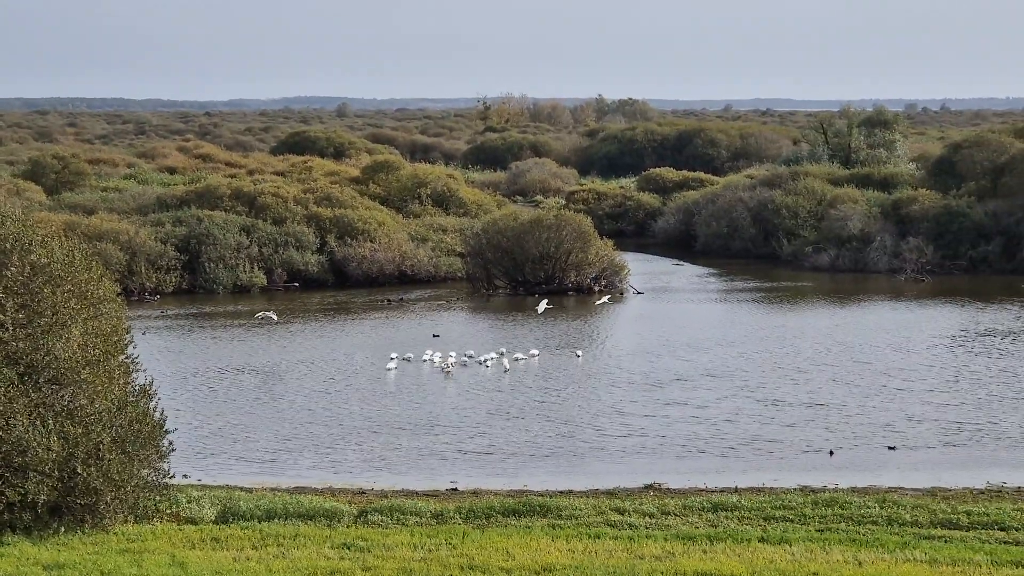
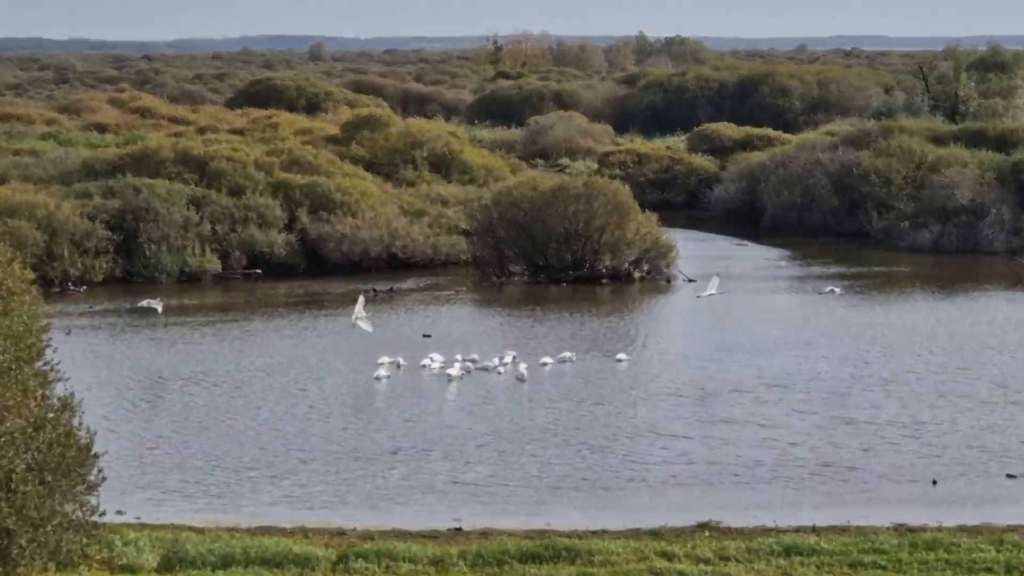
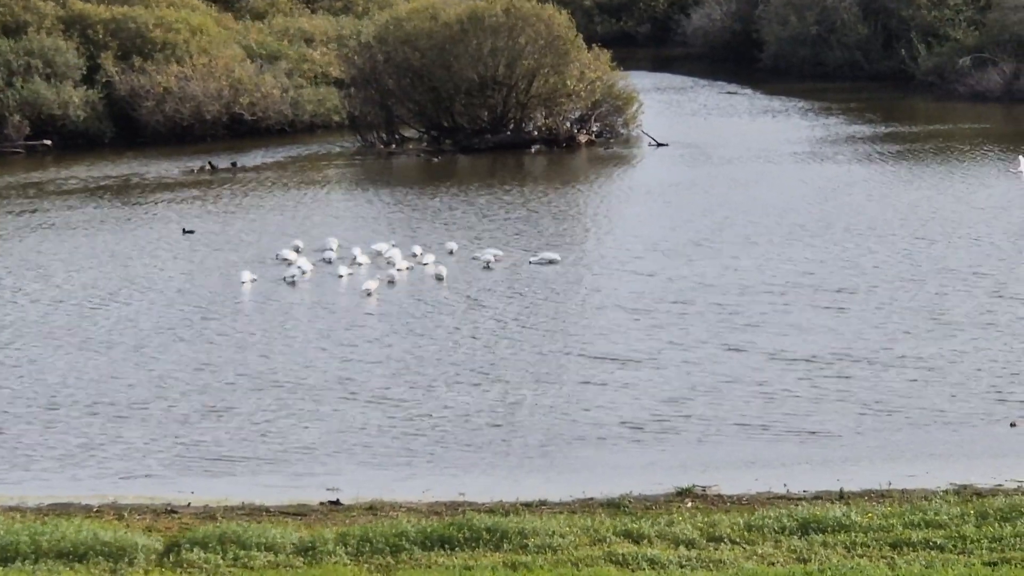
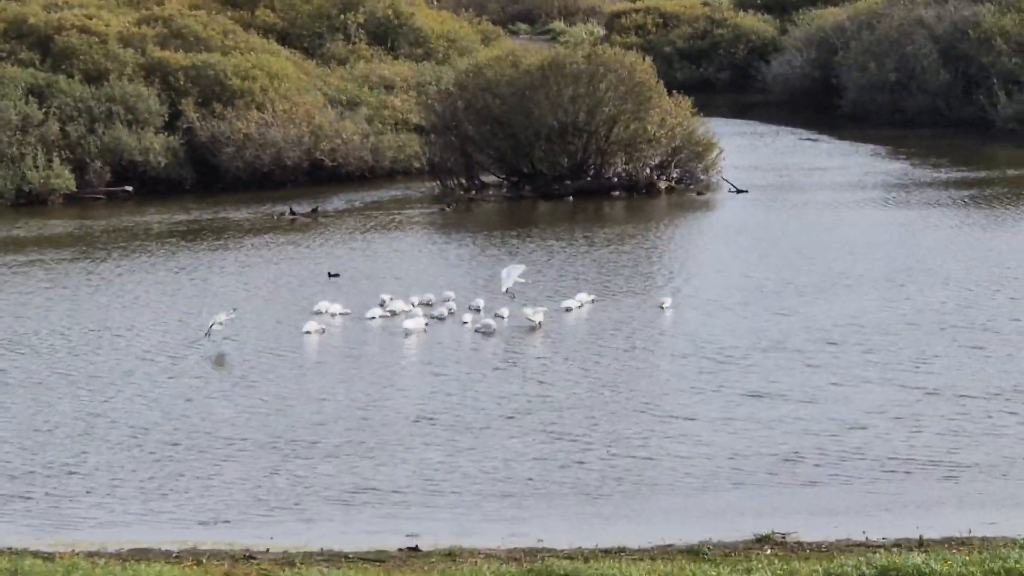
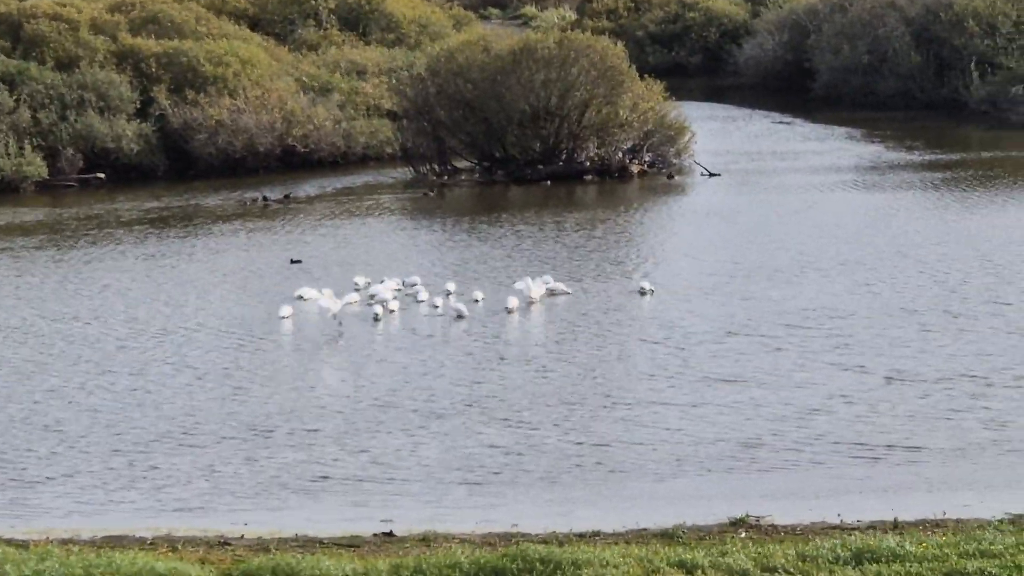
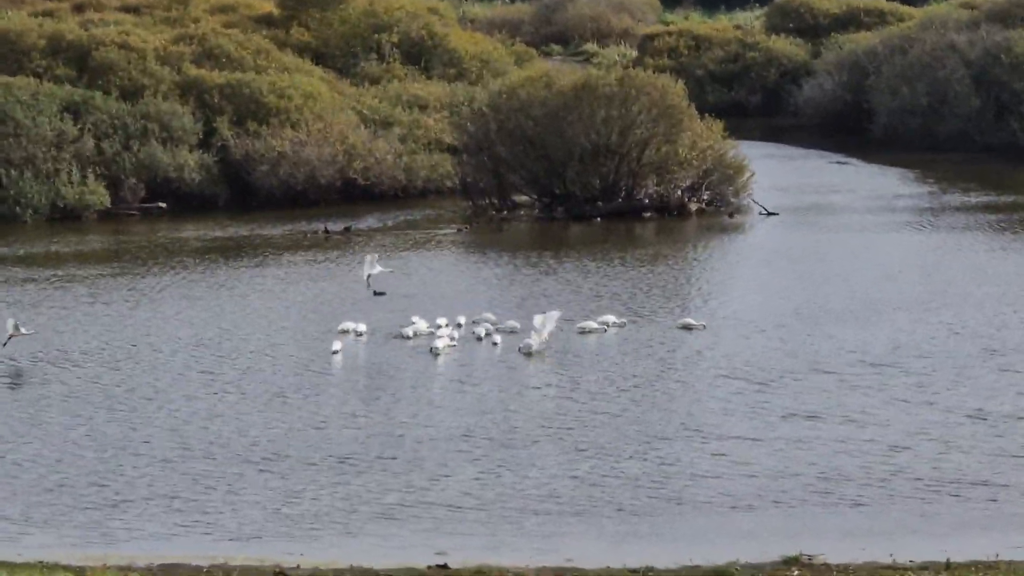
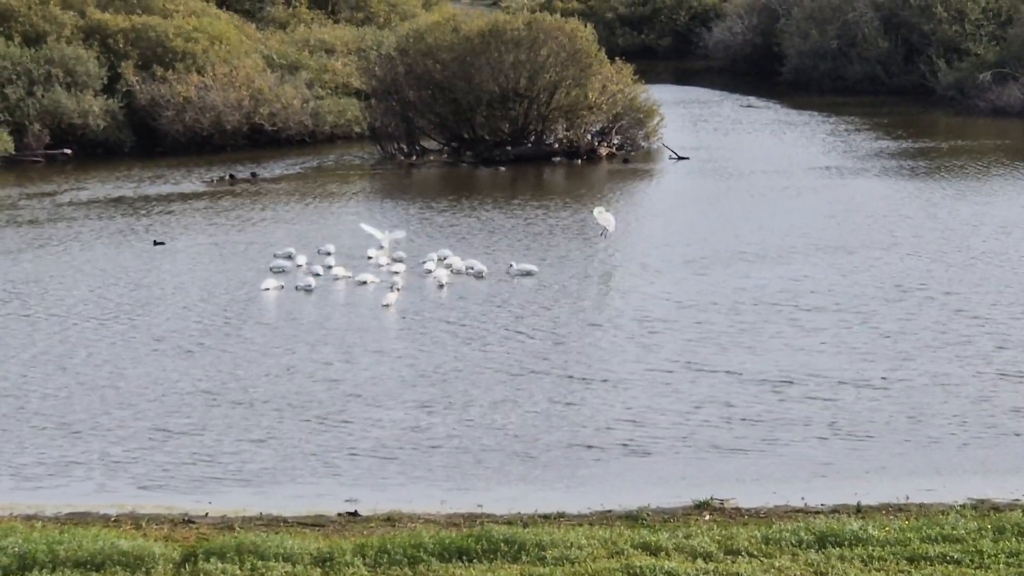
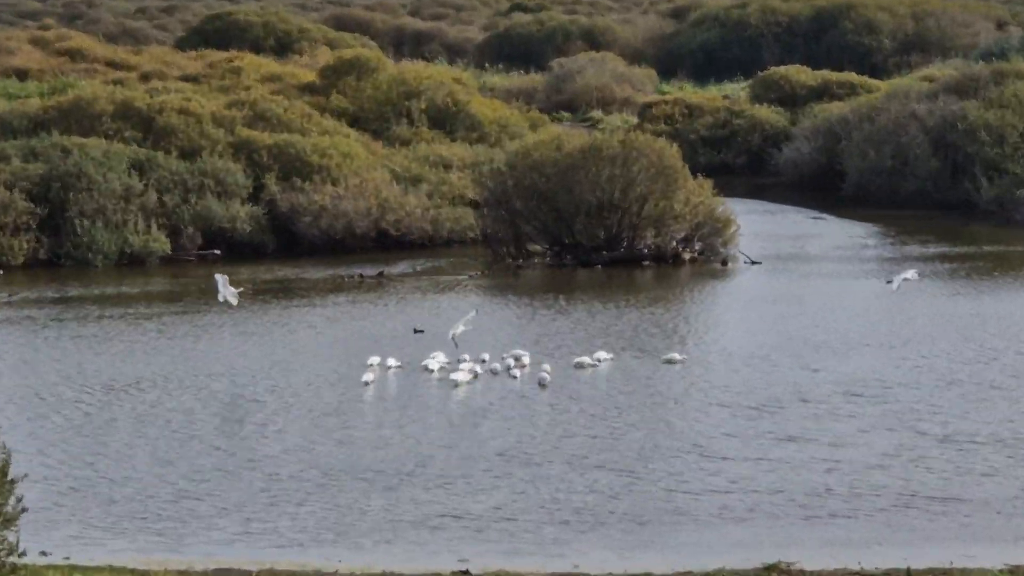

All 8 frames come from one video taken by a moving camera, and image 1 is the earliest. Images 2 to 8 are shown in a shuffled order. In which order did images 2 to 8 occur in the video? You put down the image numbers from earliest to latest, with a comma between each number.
2, 8, 6, 4, 5, 3, 7
